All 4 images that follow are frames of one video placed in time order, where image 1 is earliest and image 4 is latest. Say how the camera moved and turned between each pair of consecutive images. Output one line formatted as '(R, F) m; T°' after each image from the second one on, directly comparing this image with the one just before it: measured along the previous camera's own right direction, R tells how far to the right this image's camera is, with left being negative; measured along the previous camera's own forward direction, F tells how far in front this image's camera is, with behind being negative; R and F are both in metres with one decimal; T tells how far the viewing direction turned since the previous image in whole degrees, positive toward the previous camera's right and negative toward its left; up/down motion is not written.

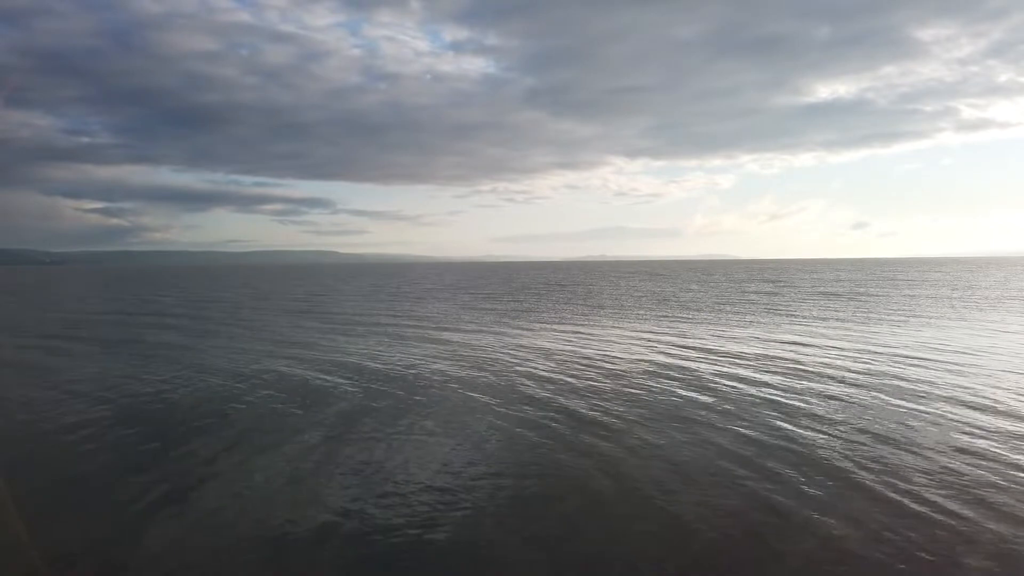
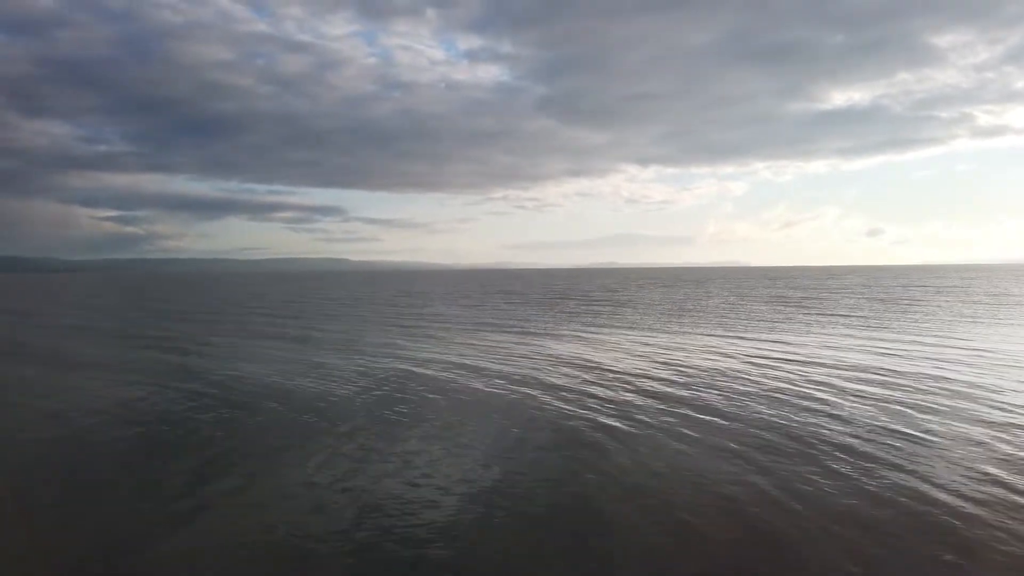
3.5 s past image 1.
(-3.1, +0.3) m; -1°
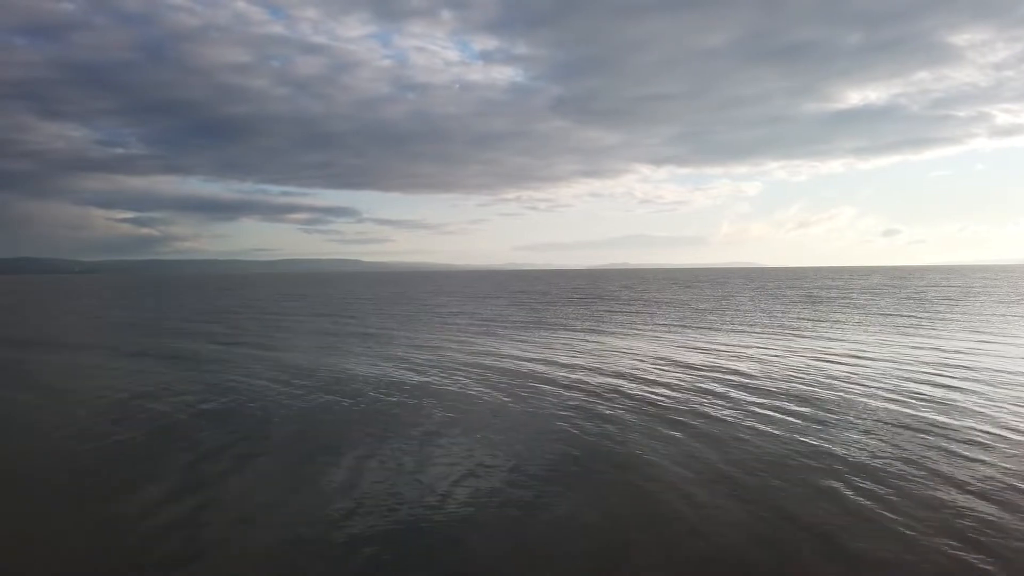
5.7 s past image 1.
(-2.2, +2.2) m; -1°
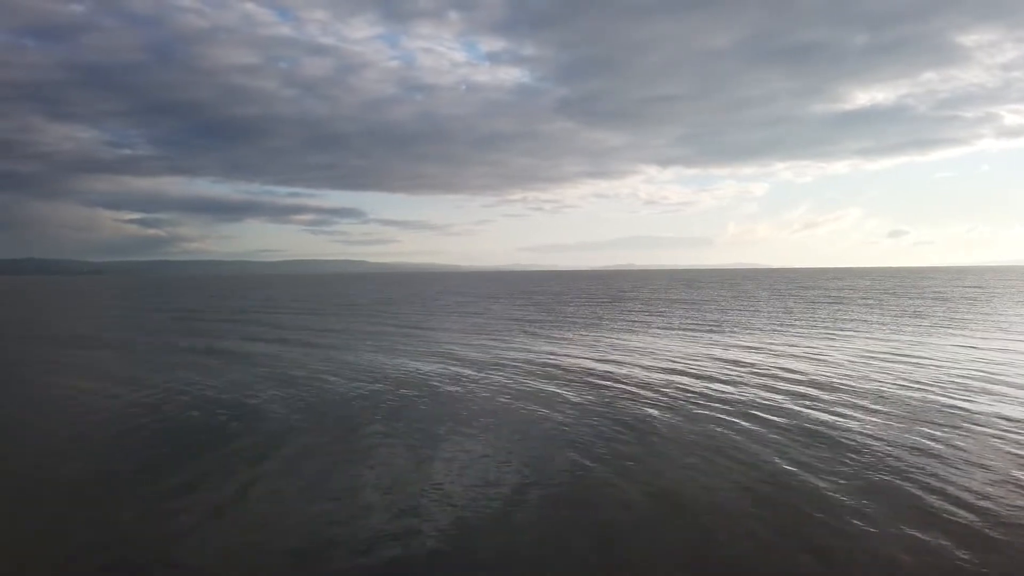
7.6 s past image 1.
(-1.5, +3.0) m; 0°
